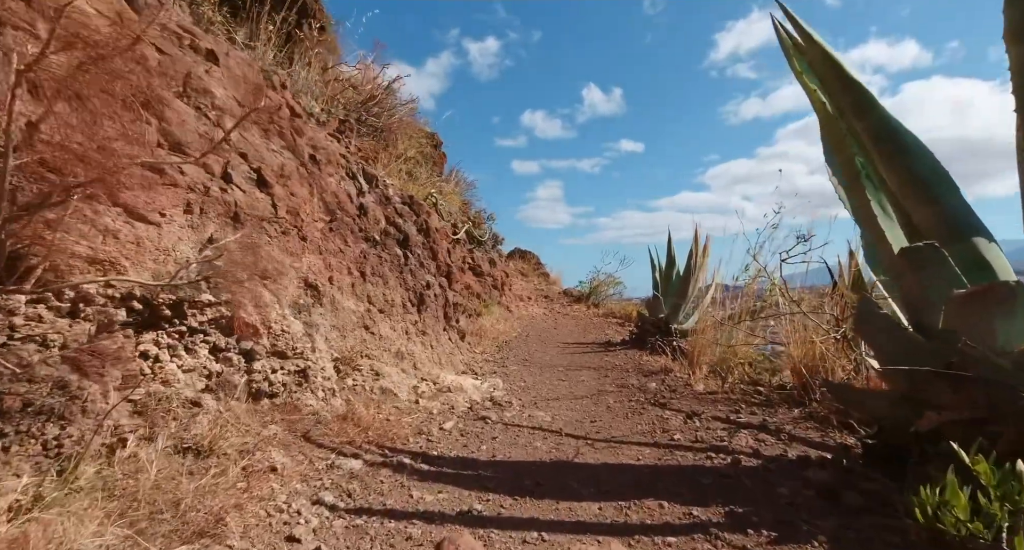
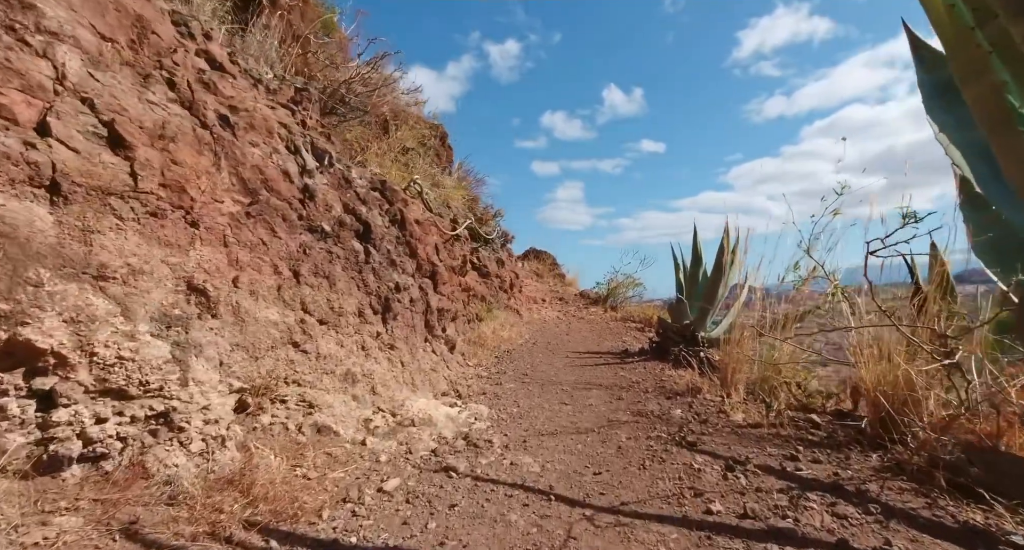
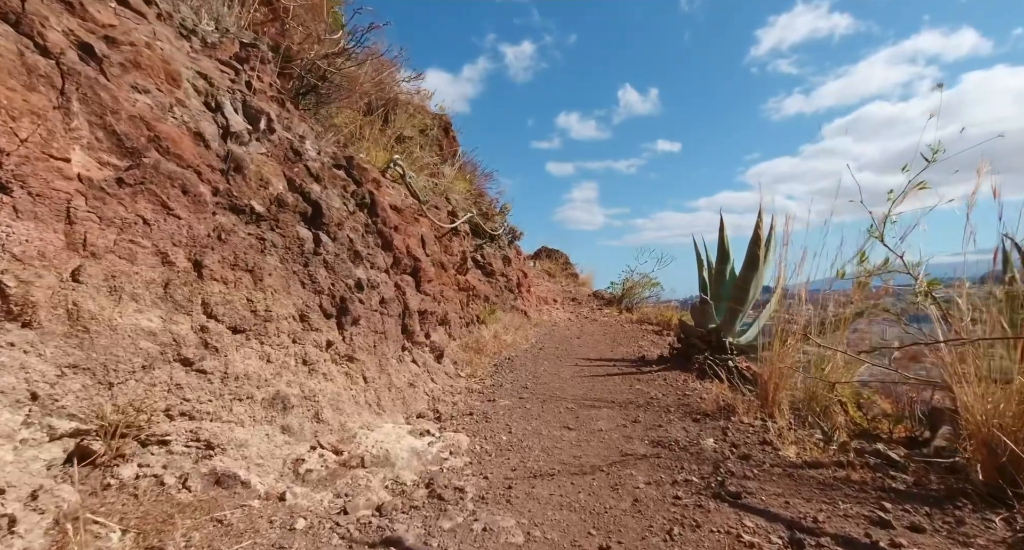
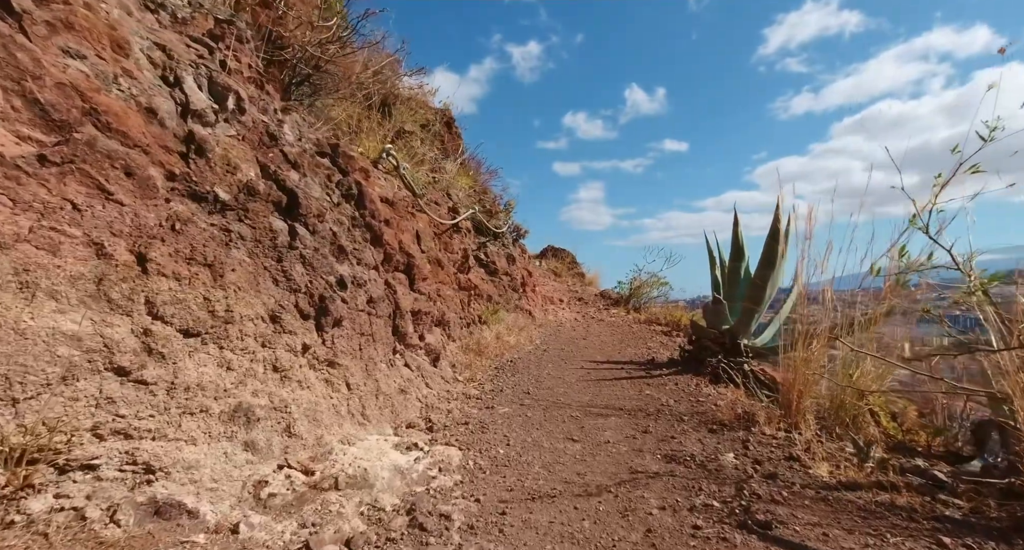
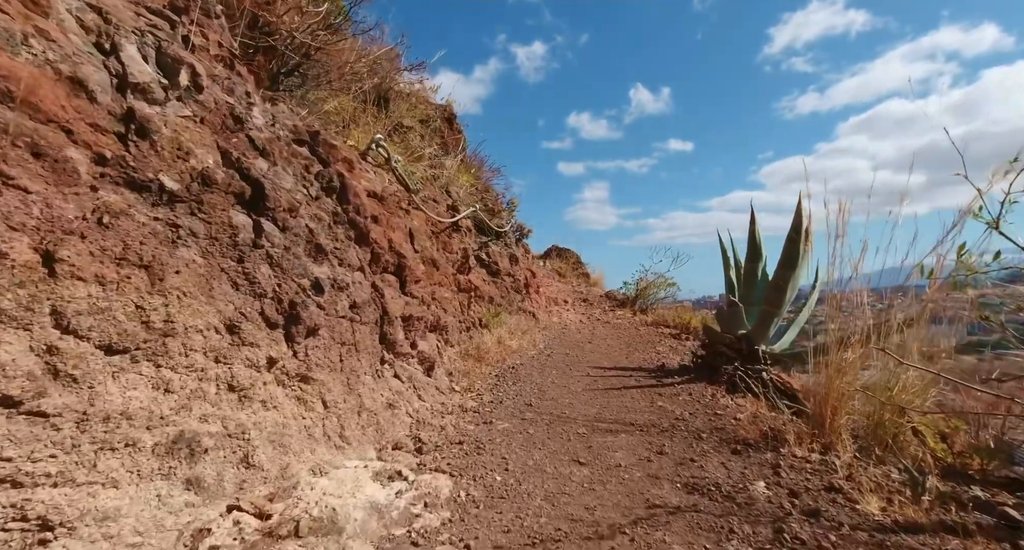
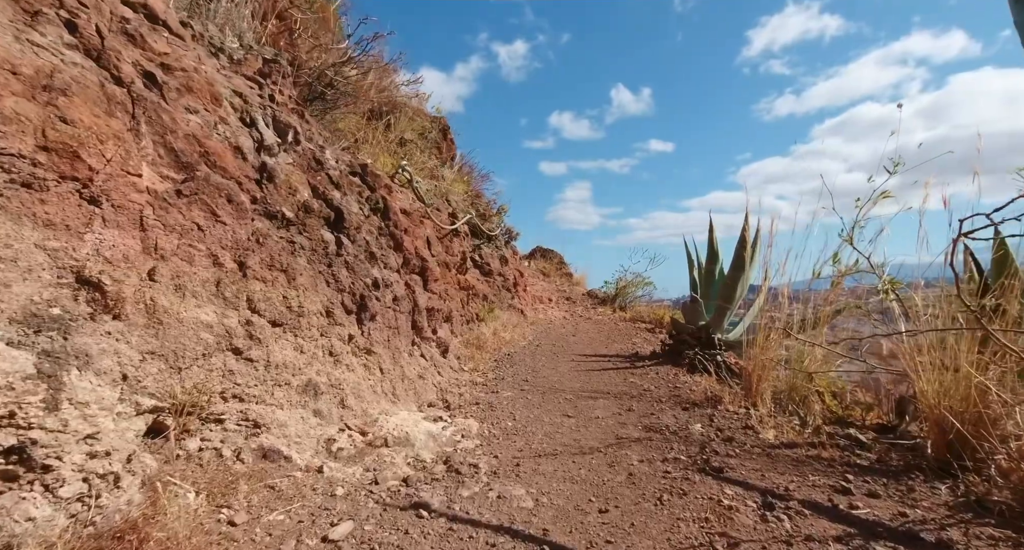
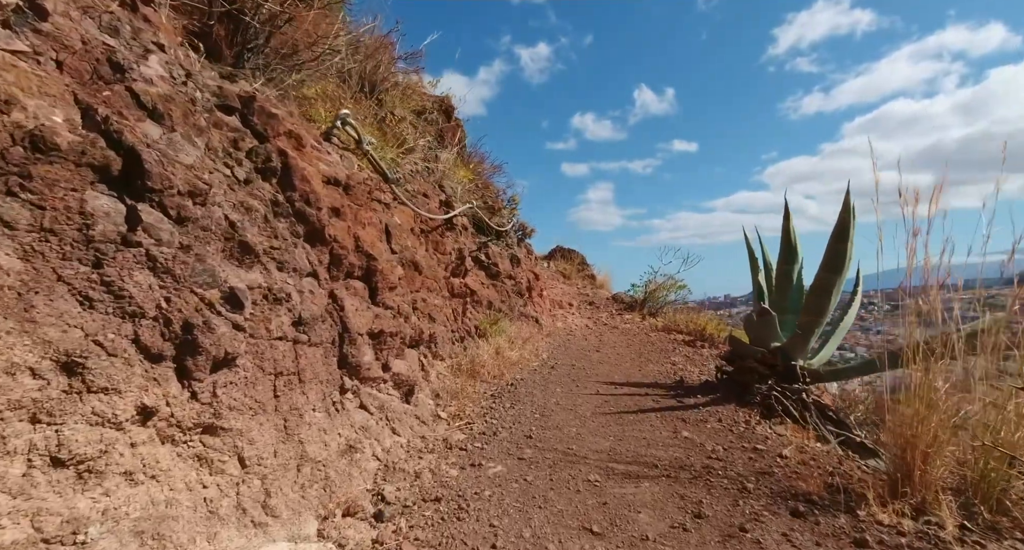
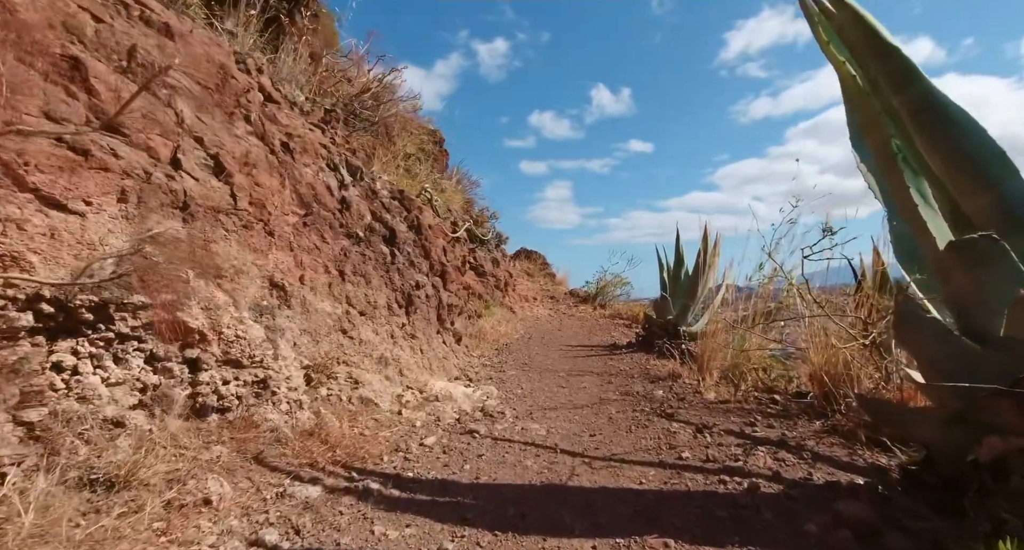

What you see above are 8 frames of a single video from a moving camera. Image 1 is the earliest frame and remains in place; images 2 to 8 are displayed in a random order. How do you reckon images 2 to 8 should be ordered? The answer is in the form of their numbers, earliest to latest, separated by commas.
8, 2, 6, 3, 4, 5, 7
